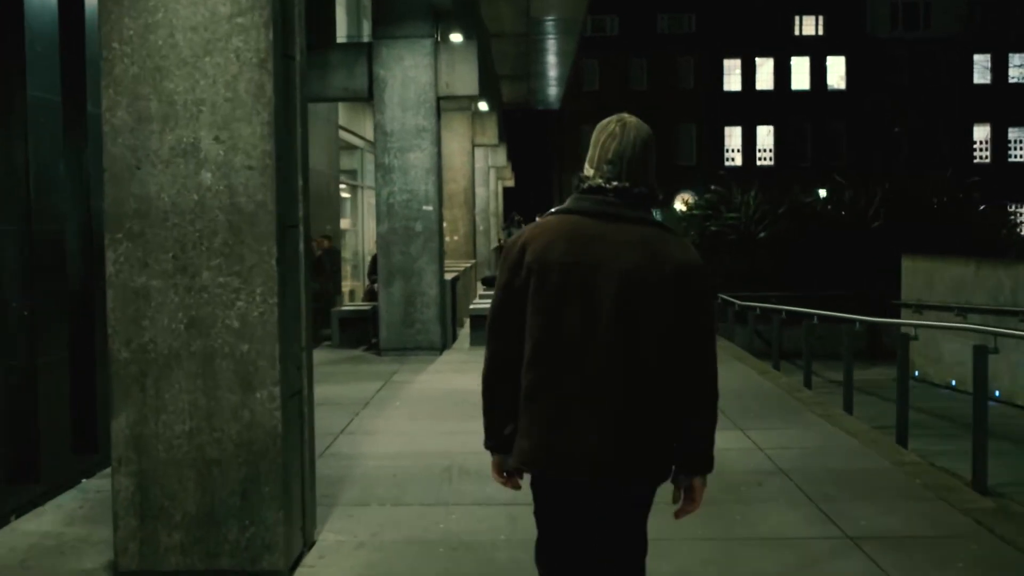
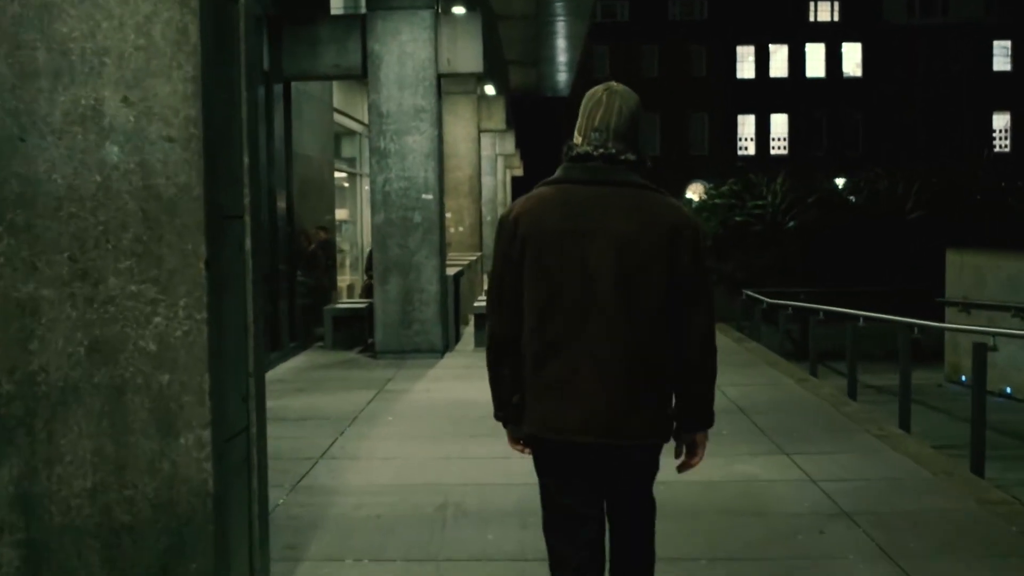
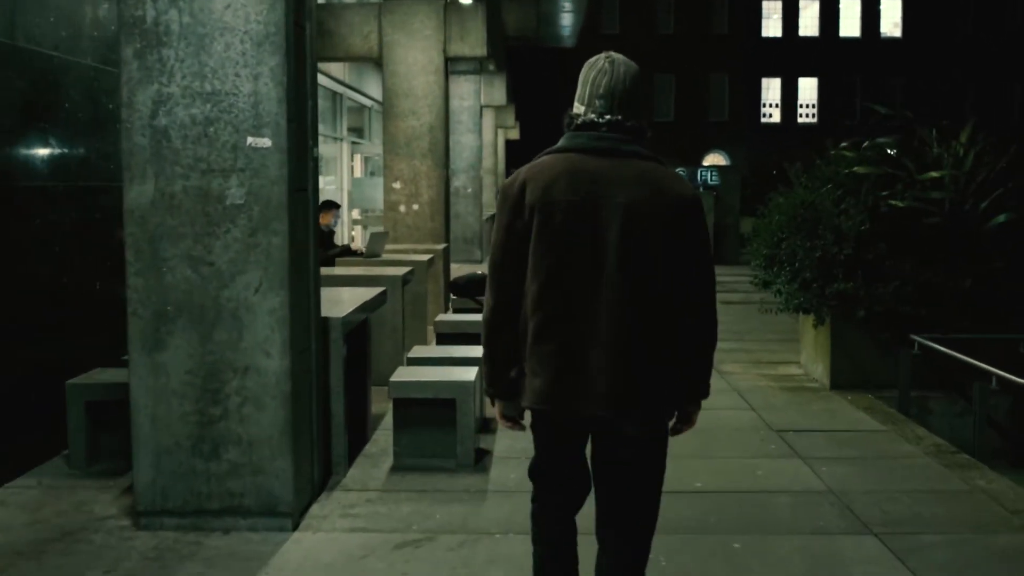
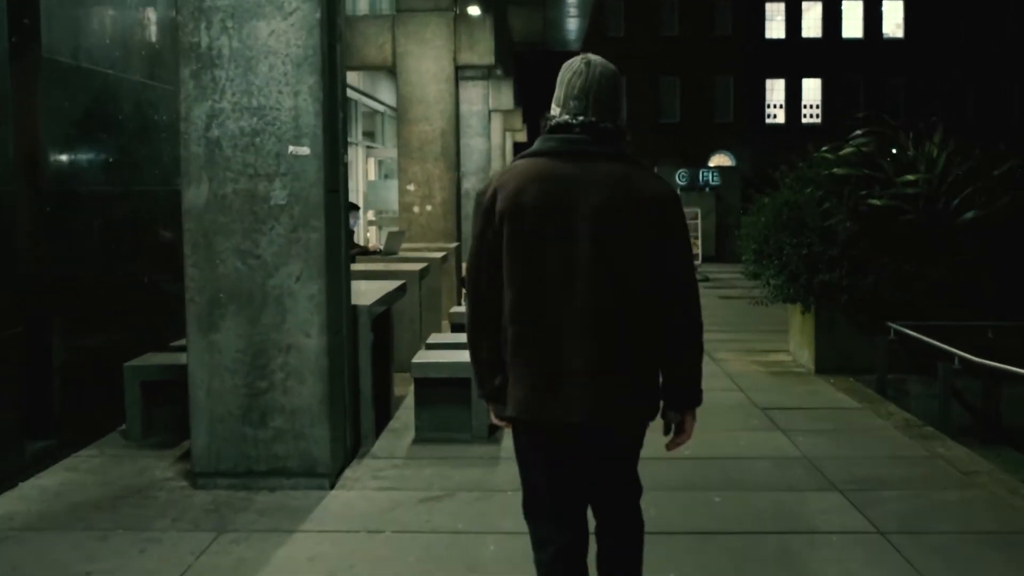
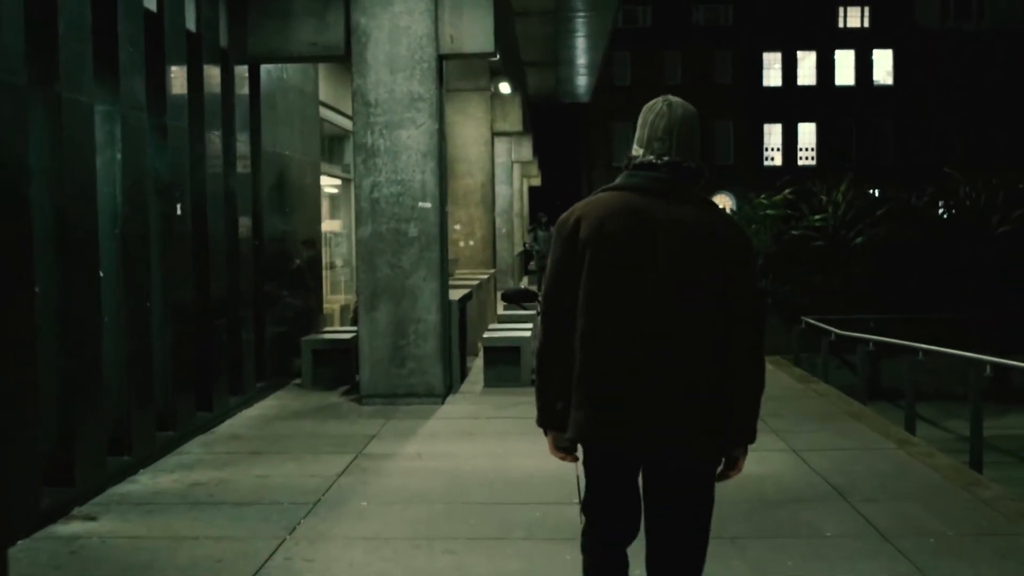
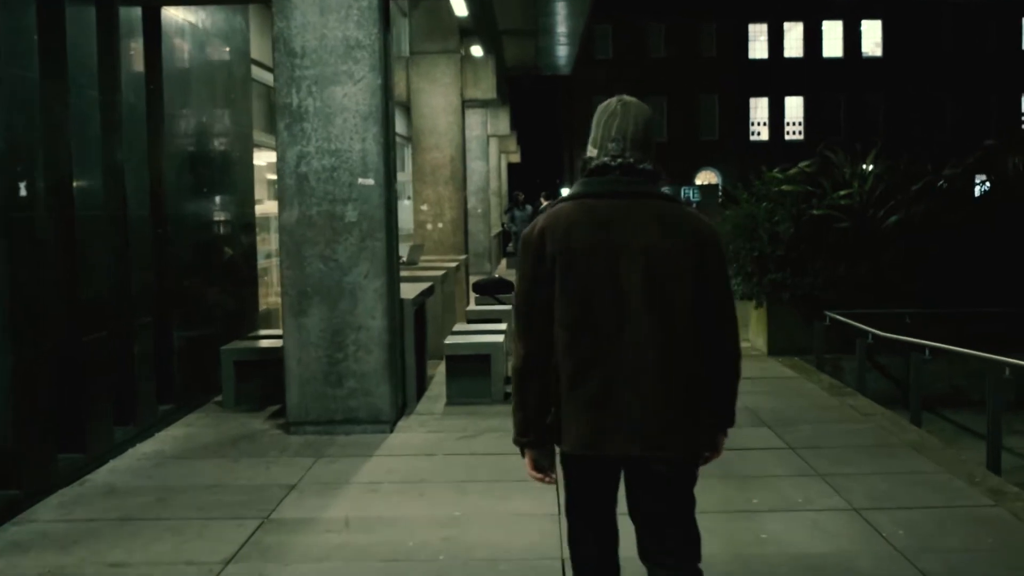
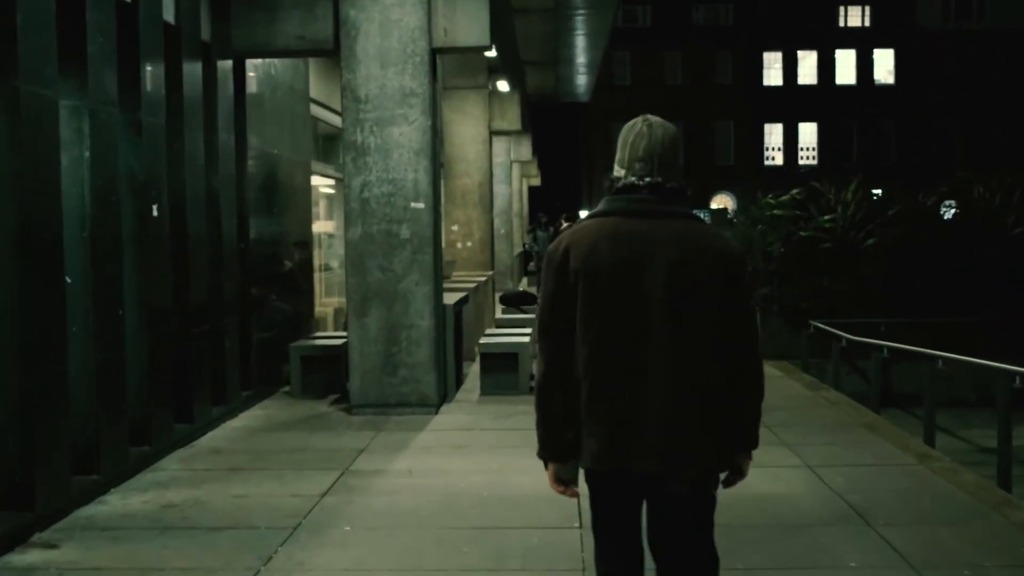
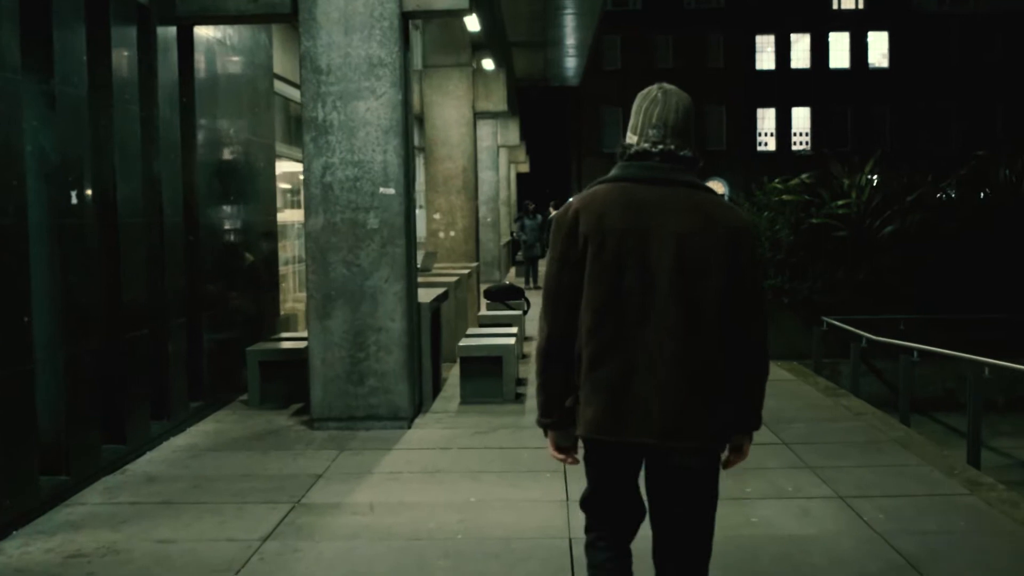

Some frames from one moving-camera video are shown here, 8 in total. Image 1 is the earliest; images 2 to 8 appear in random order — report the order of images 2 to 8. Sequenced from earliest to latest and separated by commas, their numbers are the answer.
2, 5, 7, 8, 6, 4, 3
